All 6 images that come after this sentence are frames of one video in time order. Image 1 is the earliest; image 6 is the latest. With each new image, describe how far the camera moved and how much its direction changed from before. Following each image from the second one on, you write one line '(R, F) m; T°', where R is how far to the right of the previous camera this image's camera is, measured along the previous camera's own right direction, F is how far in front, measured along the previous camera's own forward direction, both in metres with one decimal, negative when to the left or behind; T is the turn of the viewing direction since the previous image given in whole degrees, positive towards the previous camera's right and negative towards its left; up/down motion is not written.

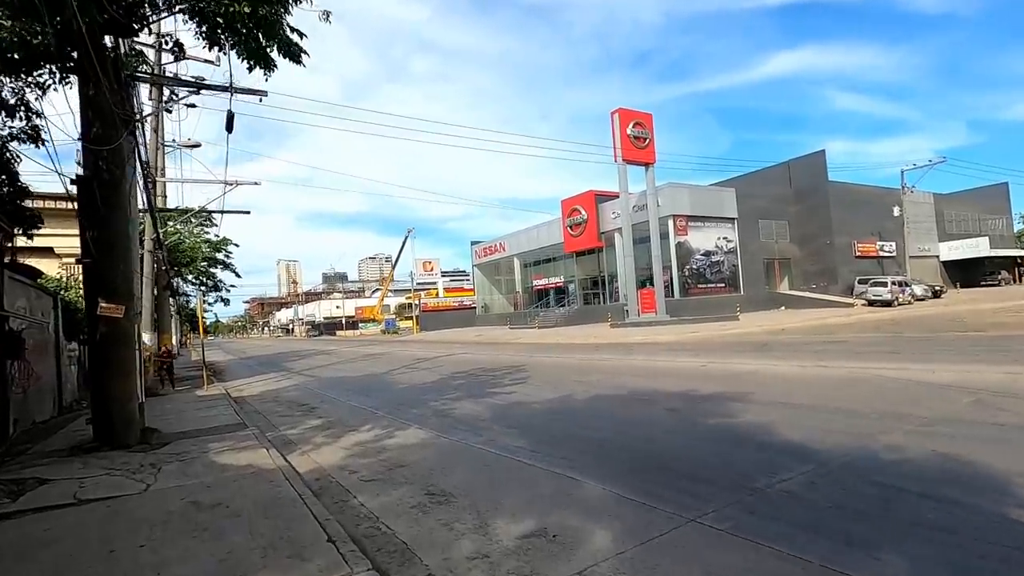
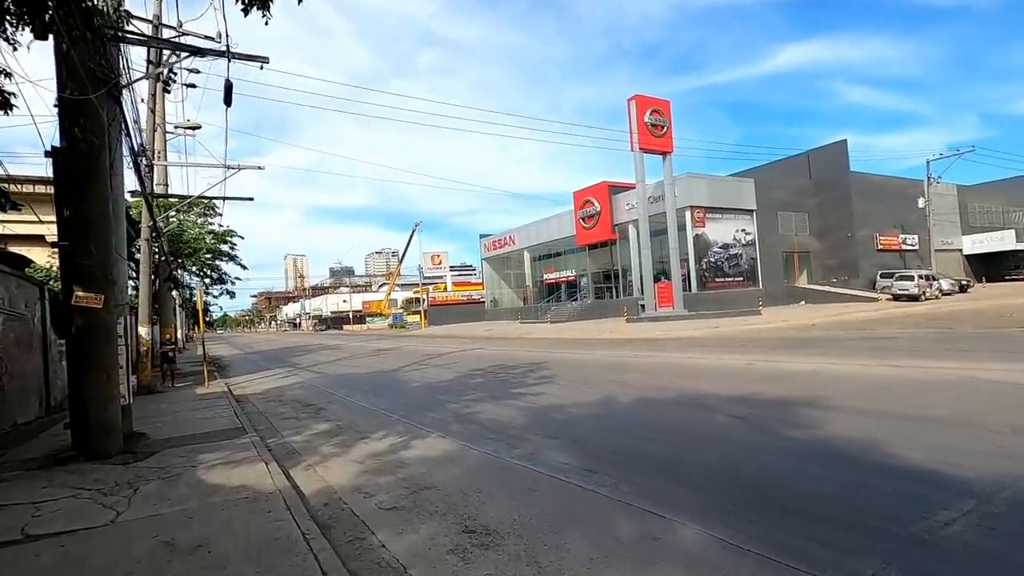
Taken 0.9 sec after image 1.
(-0.5, +1.3) m; -1°
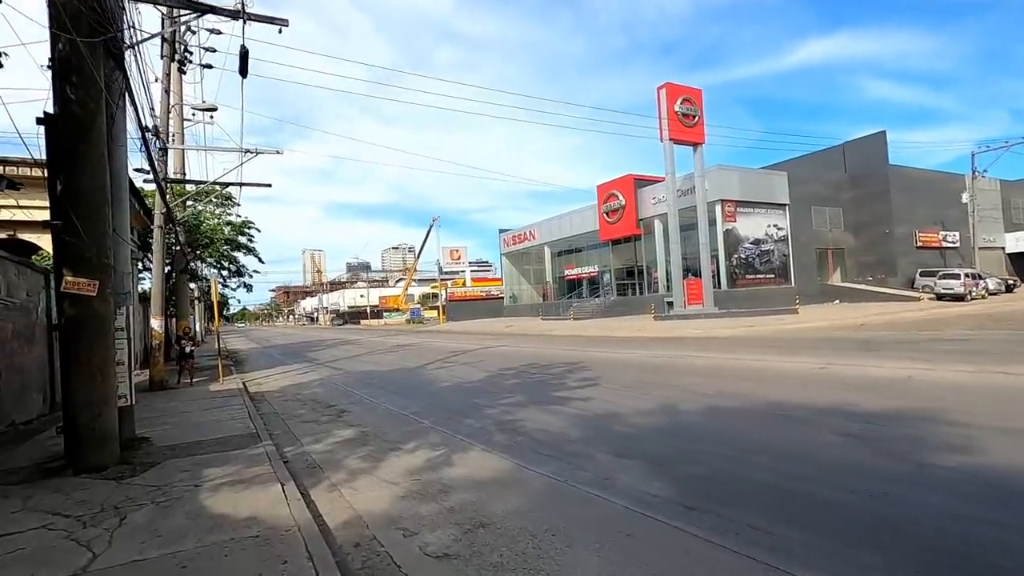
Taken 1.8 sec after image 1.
(-0.6, +1.3) m; -2°
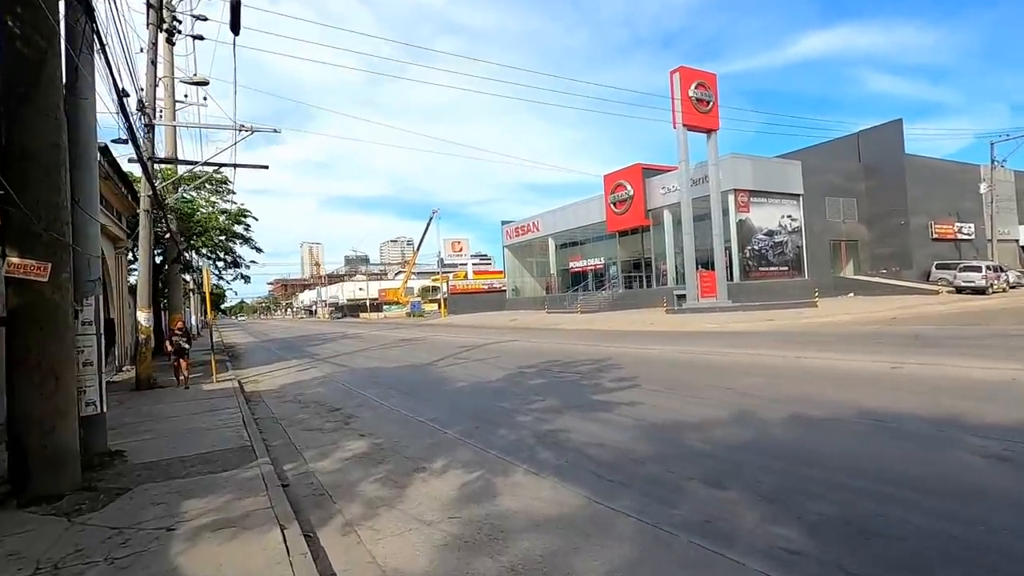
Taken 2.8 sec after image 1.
(-0.6, +1.4) m; 0°
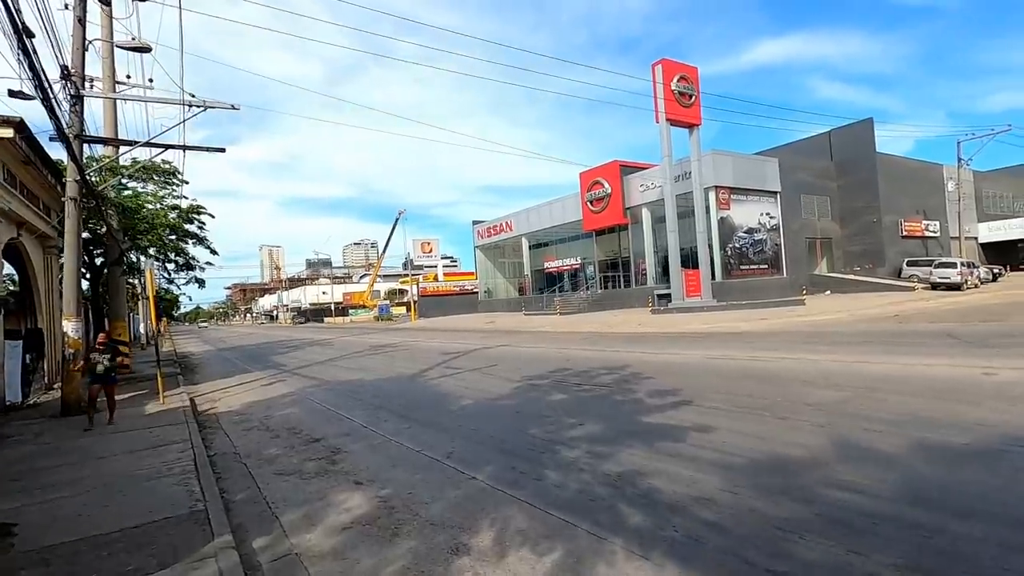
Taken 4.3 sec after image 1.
(-0.9, +2.0) m; +4°
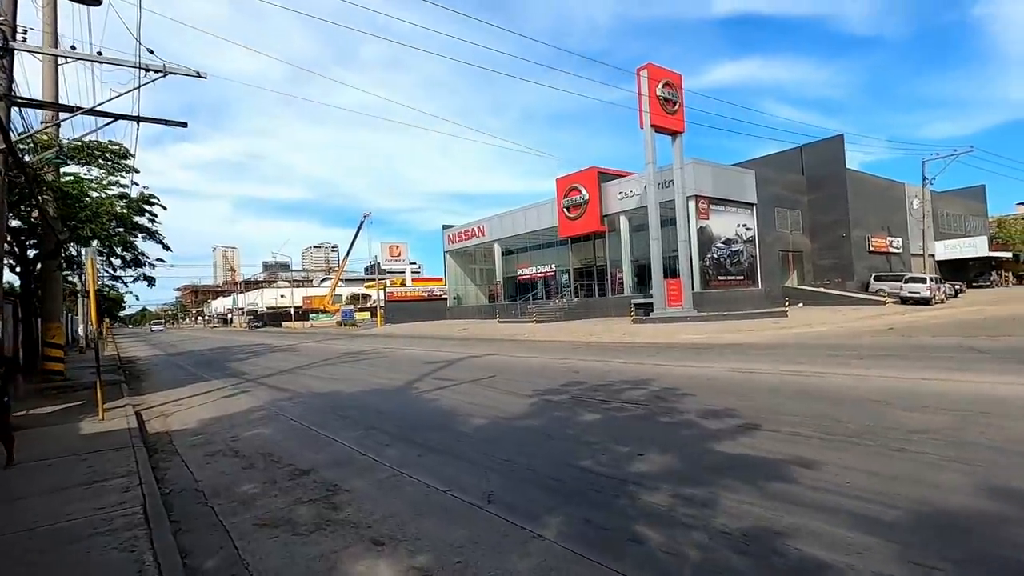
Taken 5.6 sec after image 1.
(-1.0, +1.6) m; +4°
